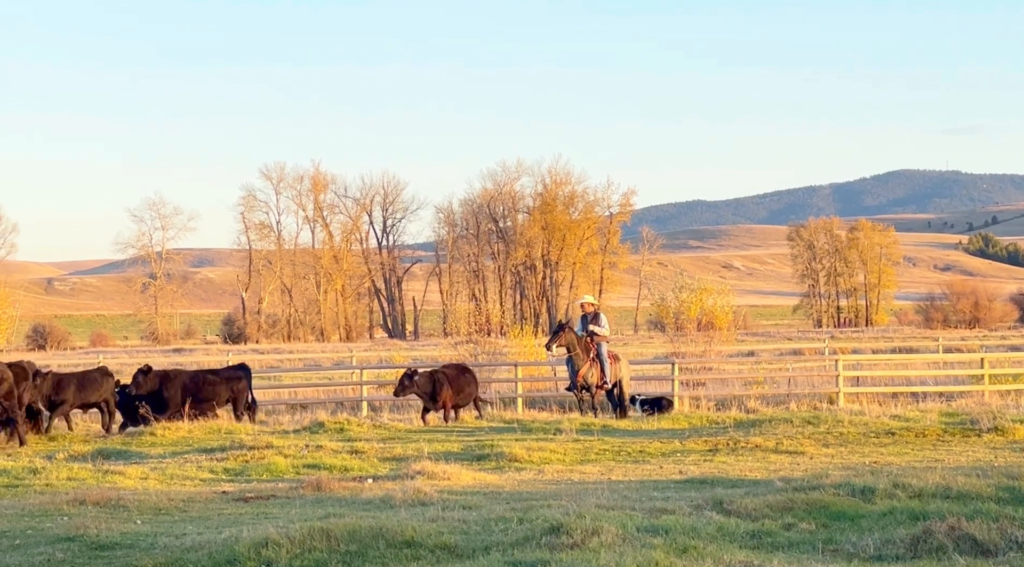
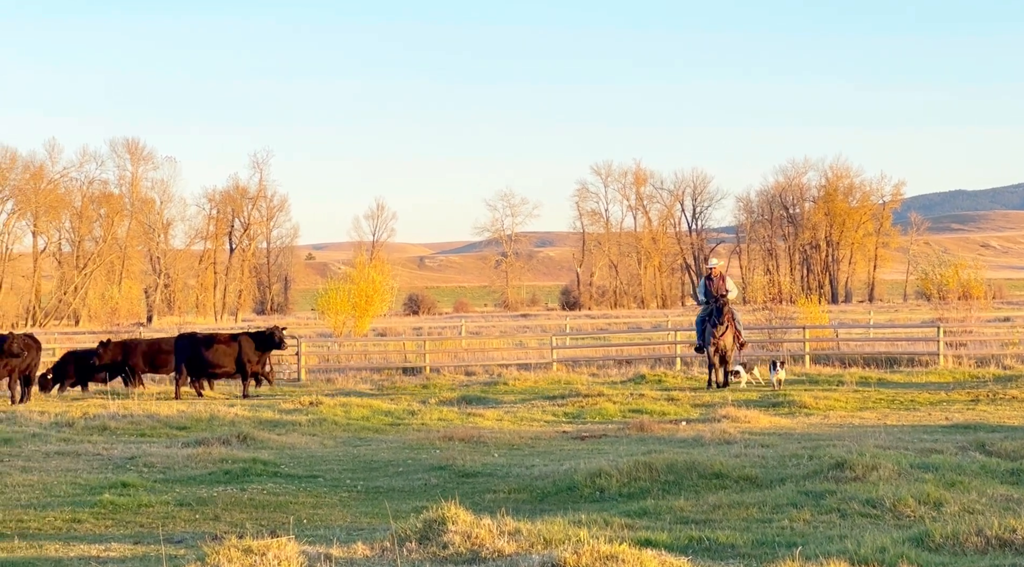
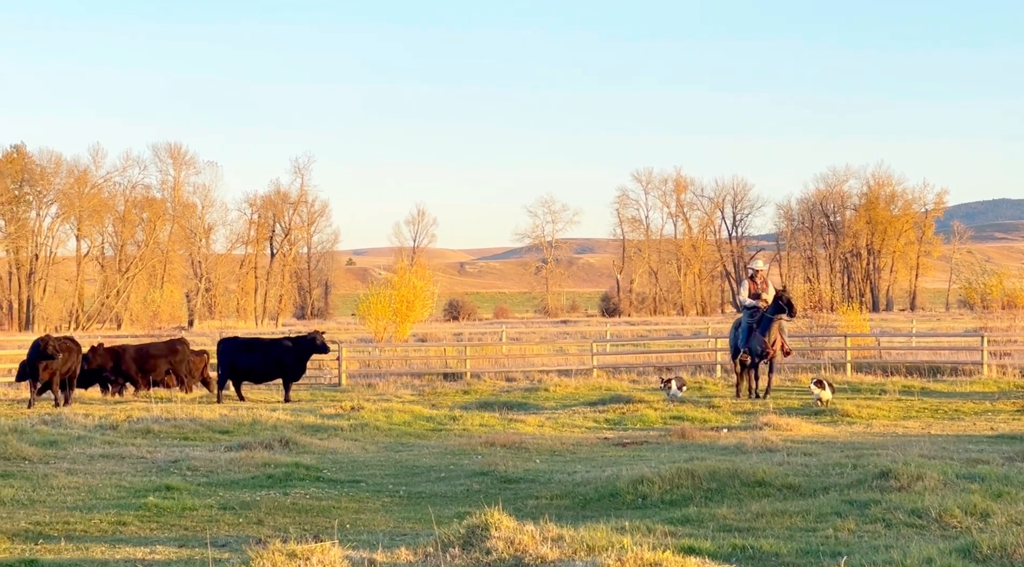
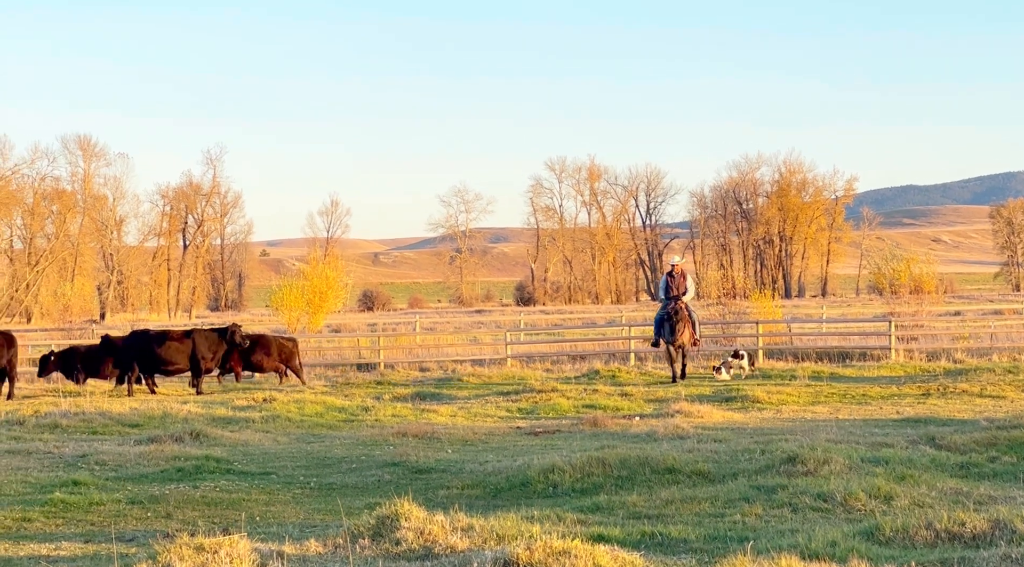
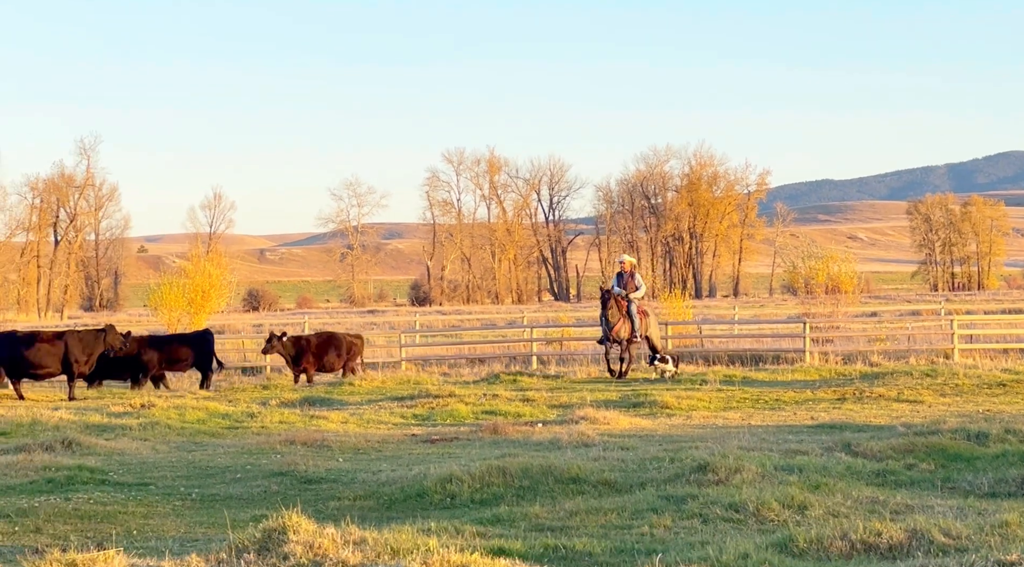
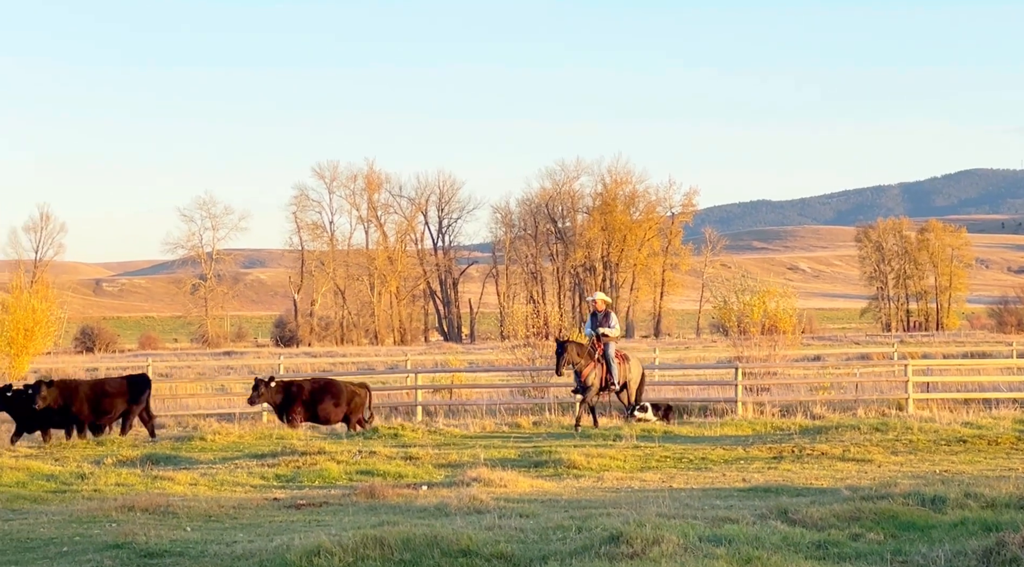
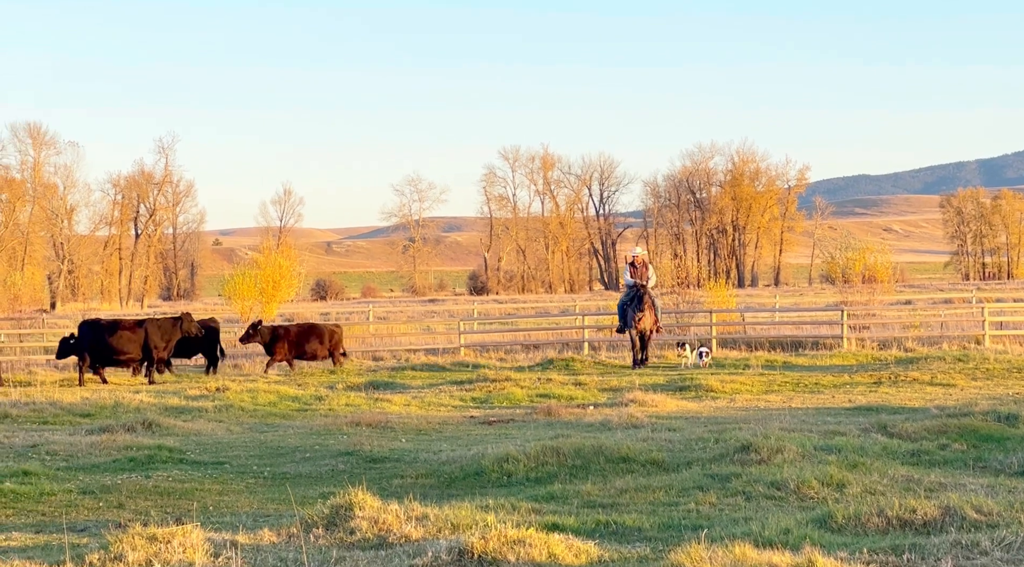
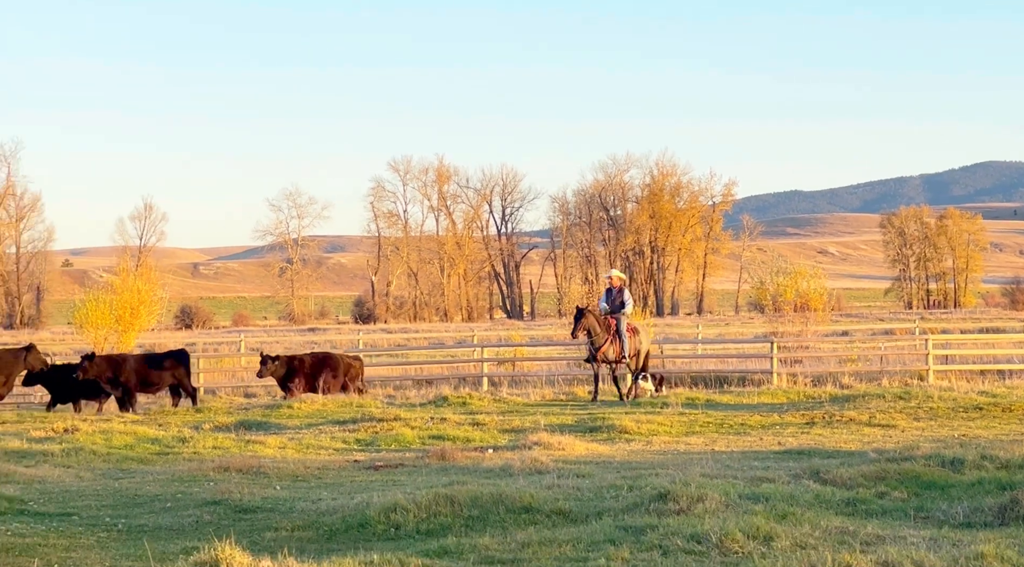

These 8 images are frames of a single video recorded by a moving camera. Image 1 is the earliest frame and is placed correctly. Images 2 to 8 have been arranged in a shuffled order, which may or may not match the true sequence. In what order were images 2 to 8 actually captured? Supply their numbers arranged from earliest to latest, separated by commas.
6, 8, 5, 7, 4, 2, 3
